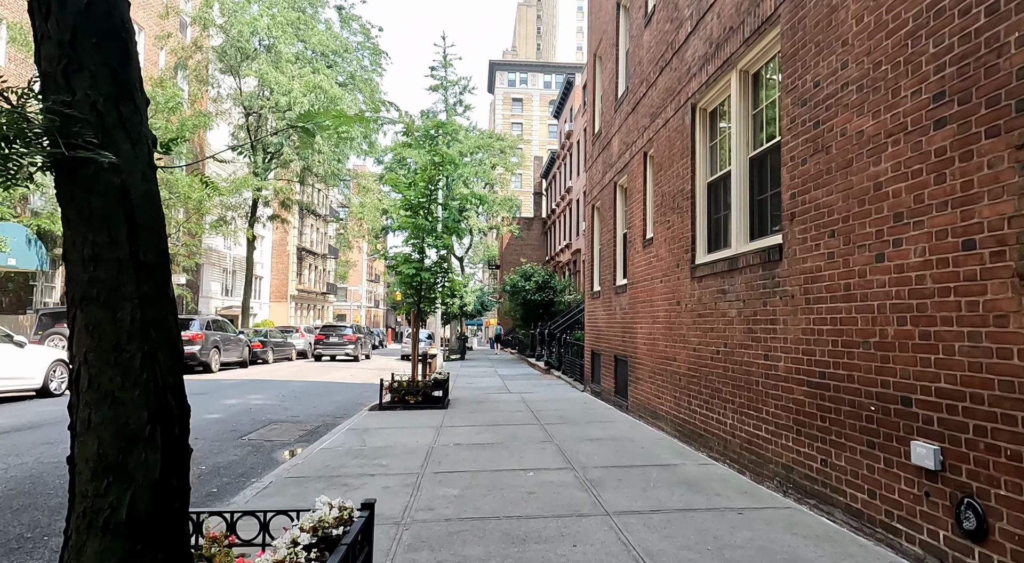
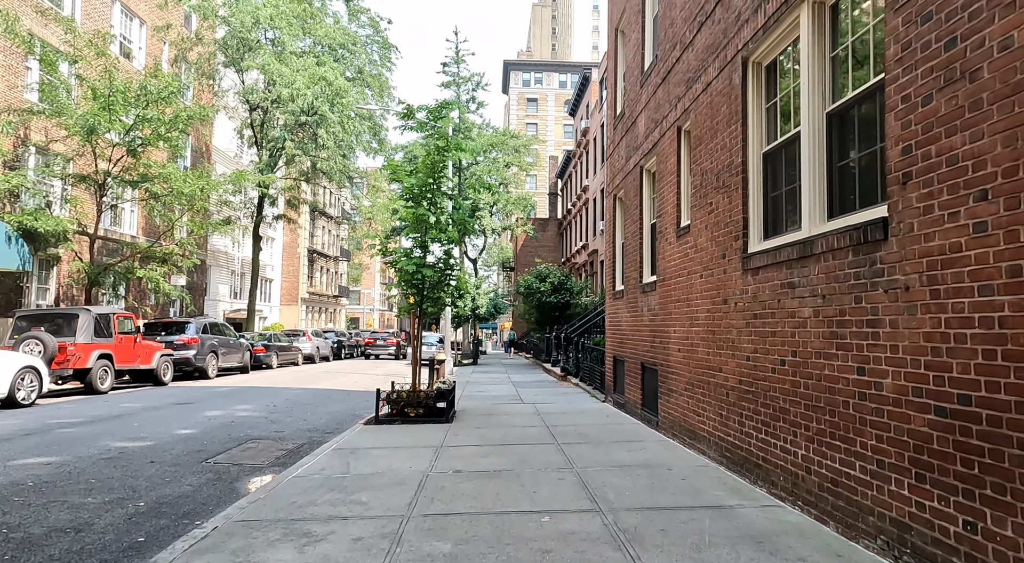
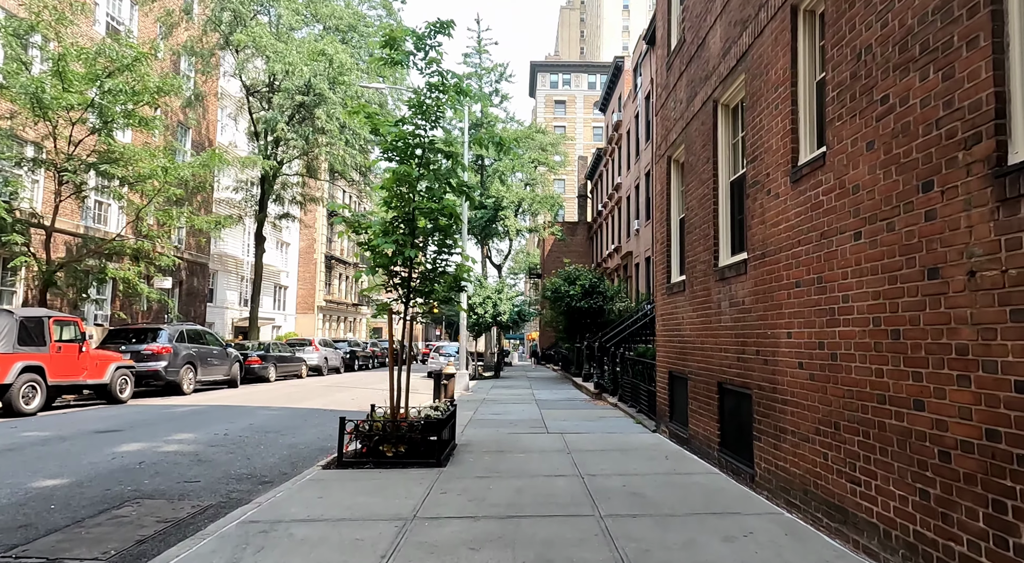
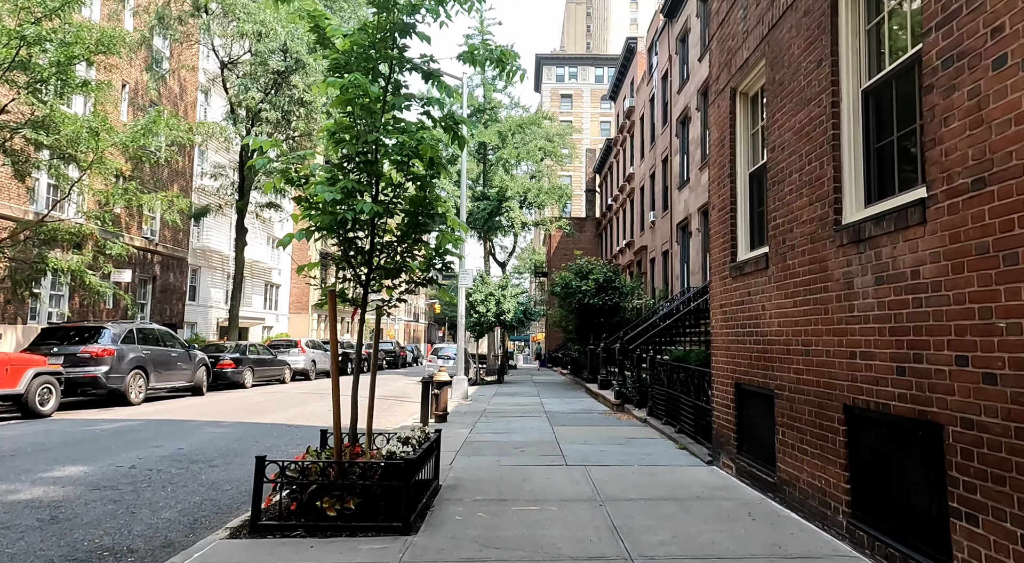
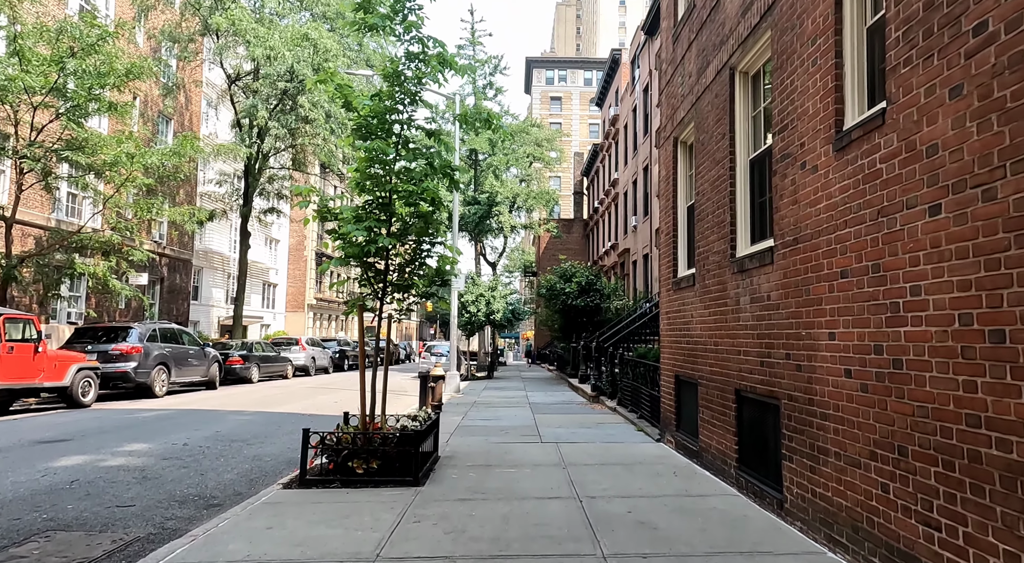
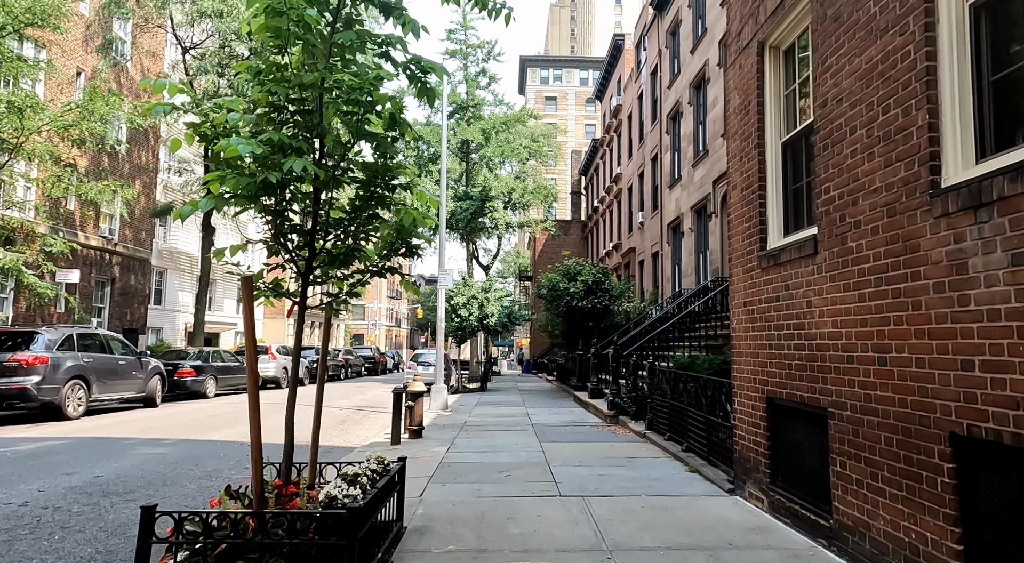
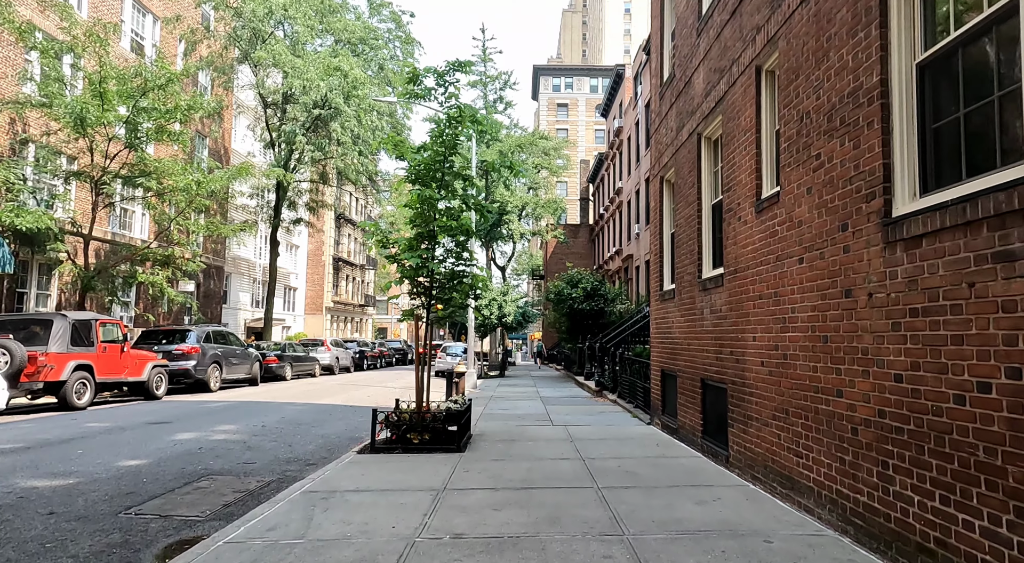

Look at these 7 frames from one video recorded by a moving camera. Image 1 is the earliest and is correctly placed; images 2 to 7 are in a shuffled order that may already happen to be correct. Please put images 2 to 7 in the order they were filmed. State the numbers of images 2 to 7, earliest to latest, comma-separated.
2, 7, 3, 5, 4, 6
